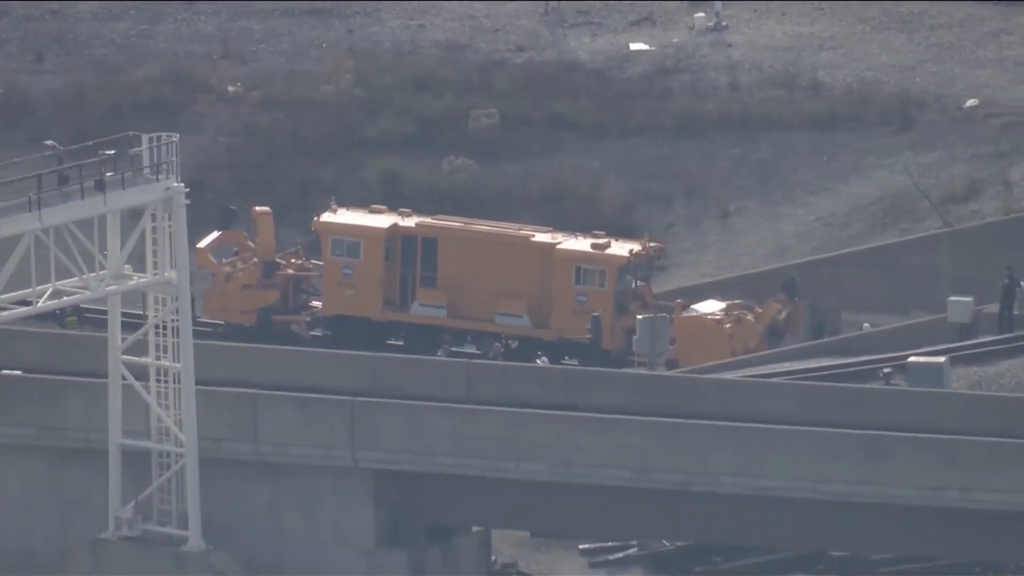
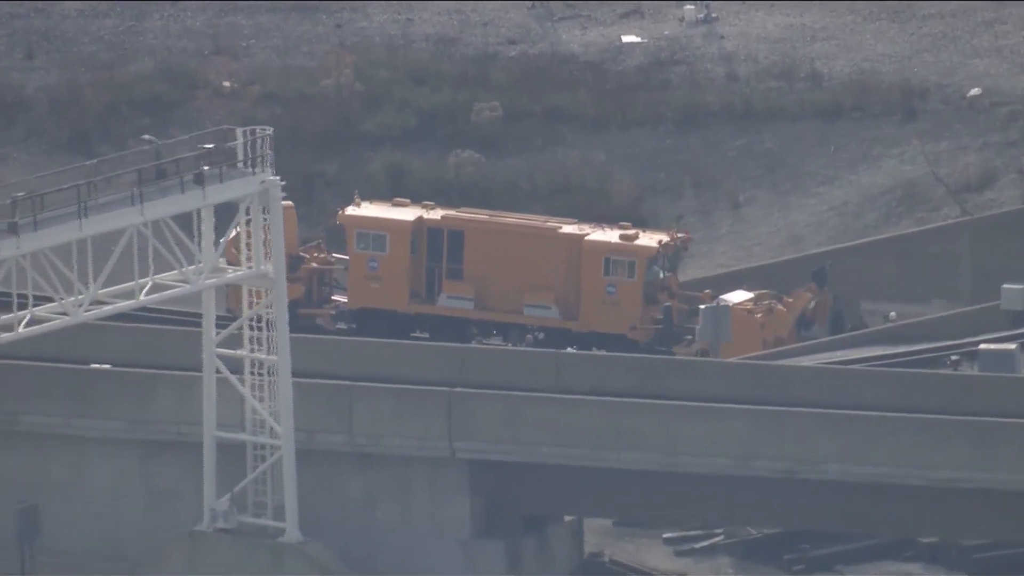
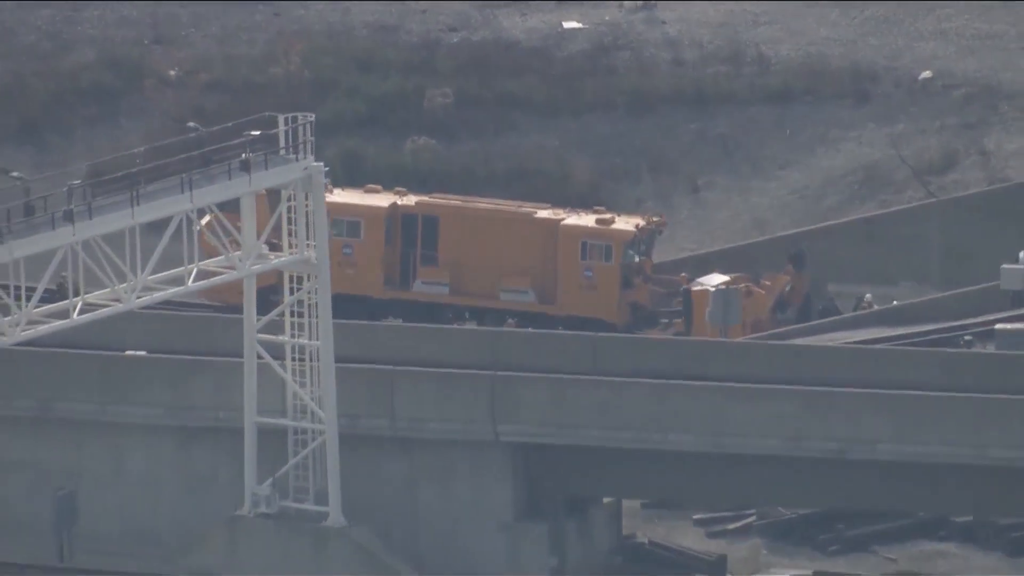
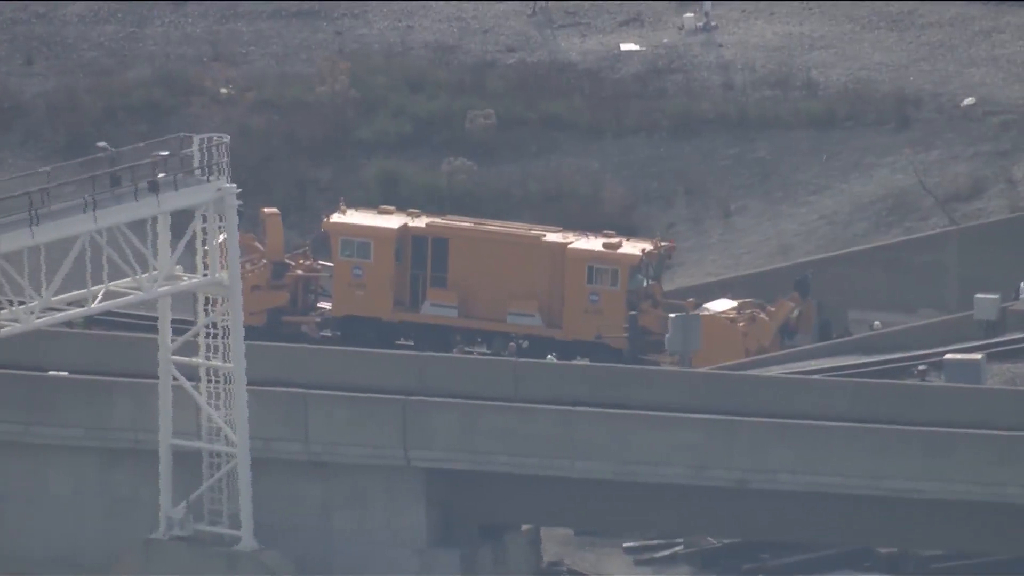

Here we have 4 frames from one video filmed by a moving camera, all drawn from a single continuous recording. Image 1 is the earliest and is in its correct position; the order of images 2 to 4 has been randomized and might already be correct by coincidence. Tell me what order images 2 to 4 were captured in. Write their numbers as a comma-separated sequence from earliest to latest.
4, 2, 3
